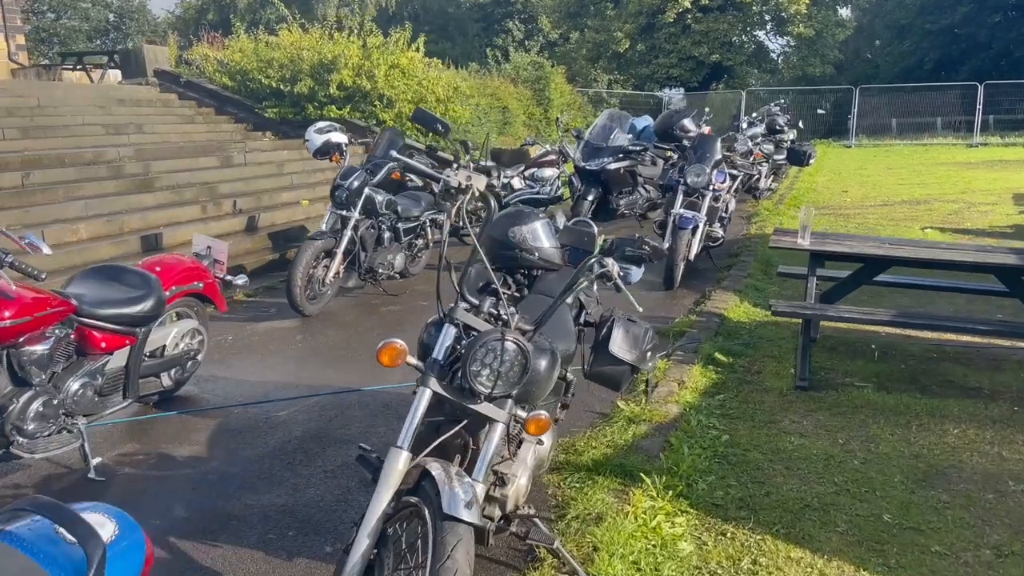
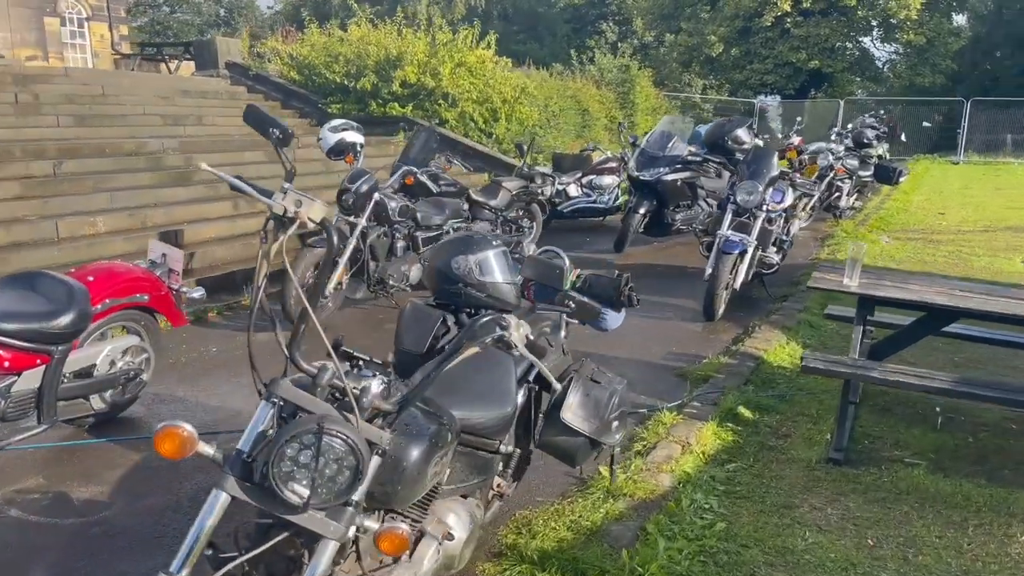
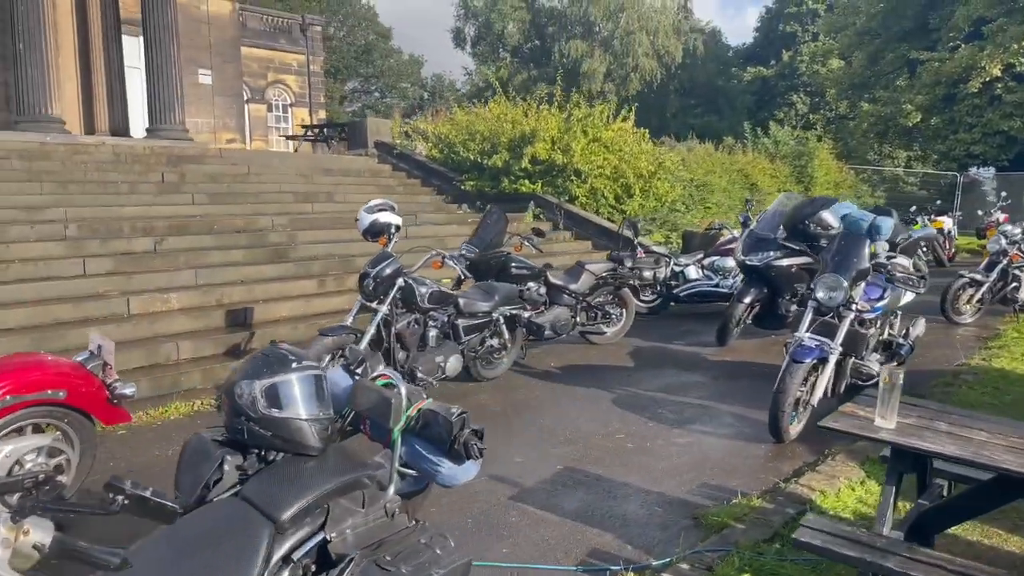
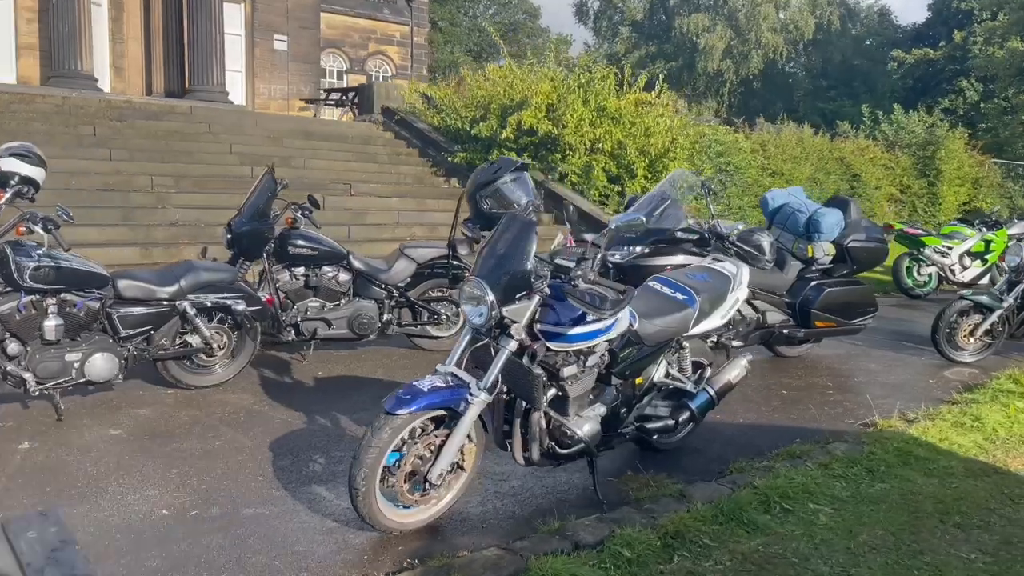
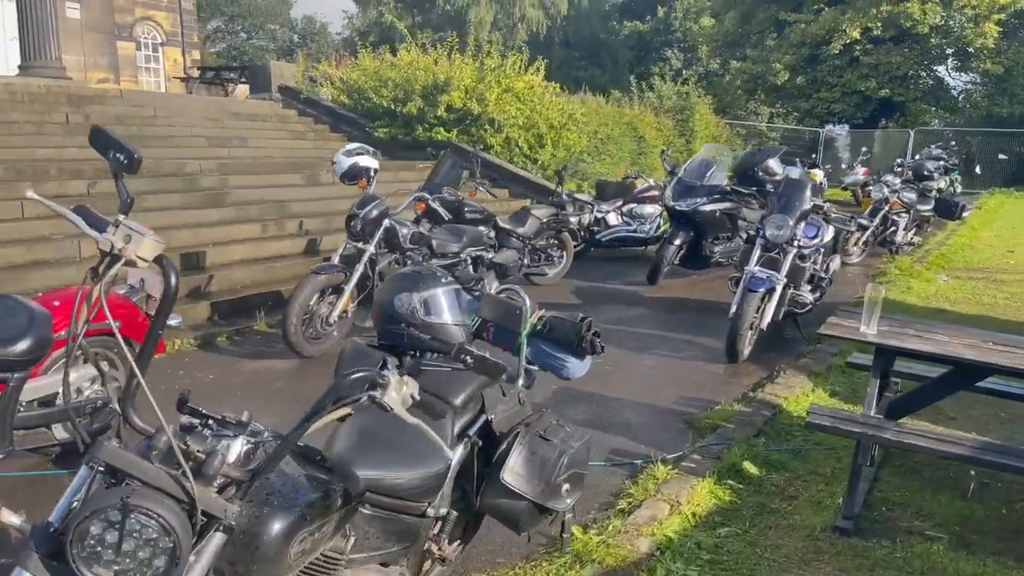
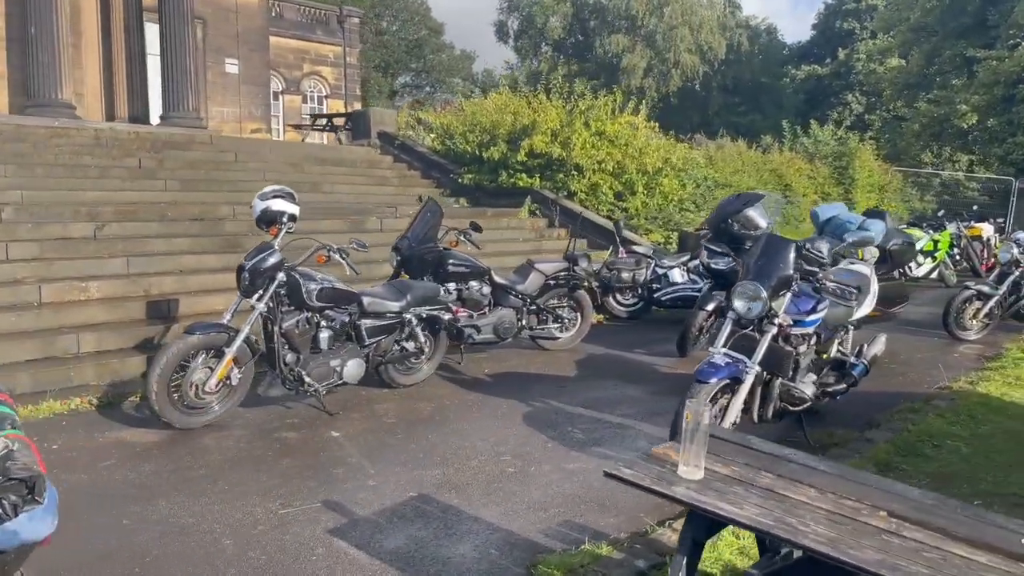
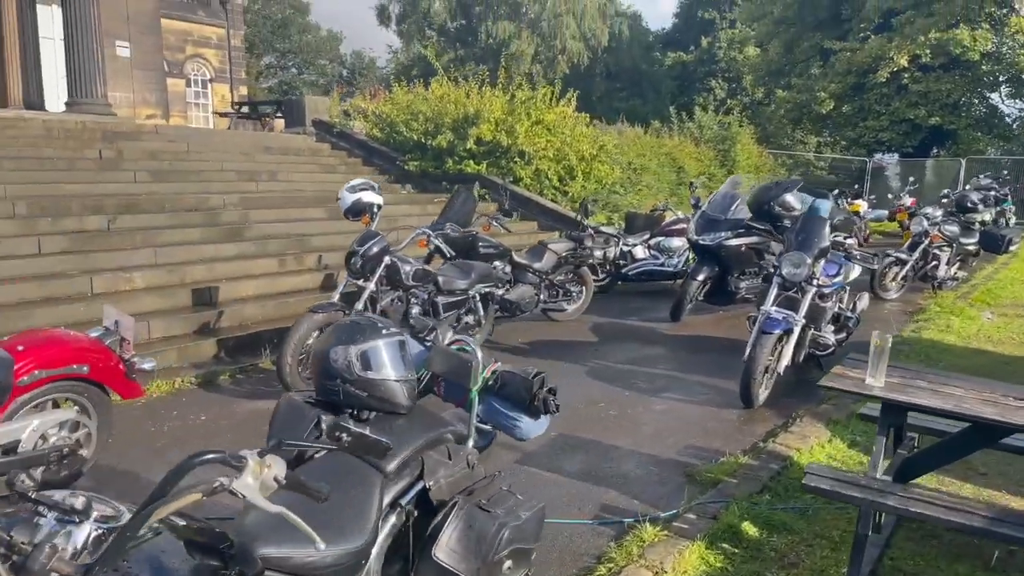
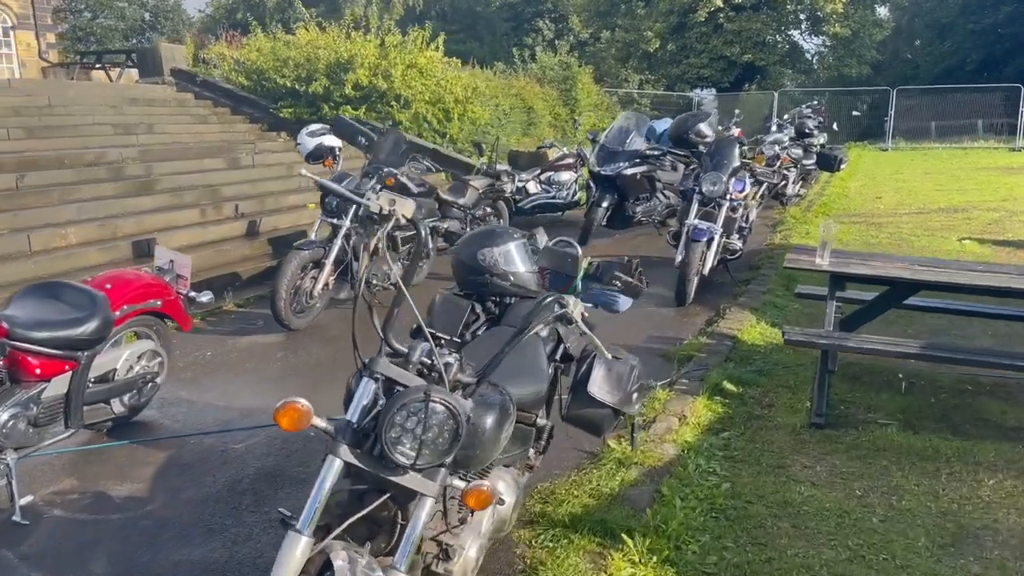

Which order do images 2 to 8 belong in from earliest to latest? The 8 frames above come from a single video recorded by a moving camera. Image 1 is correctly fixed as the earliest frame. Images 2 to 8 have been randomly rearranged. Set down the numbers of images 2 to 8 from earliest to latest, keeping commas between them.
8, 2, 5, 7, 3, 6, 4
